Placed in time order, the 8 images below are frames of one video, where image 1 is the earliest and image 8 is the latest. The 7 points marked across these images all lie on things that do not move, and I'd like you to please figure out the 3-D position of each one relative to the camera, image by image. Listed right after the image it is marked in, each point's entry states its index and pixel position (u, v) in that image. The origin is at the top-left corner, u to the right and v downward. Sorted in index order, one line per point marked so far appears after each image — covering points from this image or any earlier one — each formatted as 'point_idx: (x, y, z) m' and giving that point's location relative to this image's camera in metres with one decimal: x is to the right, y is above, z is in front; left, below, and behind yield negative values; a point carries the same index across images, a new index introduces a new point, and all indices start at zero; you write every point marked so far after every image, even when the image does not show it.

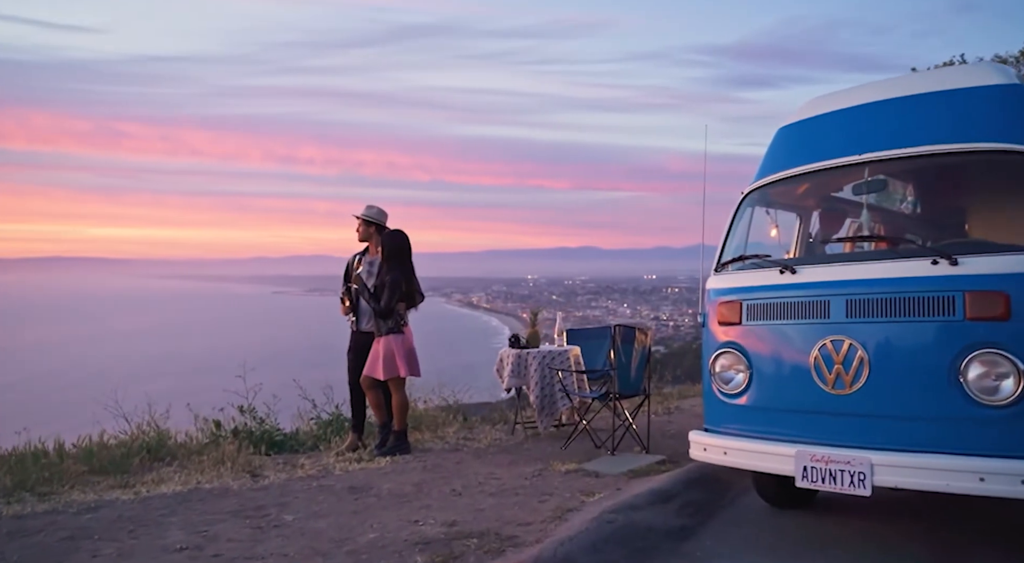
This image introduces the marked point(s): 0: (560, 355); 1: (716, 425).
0: (+0.5, -0.7, +8.0) m
1: (+1.2, -0.9, +5.0) m
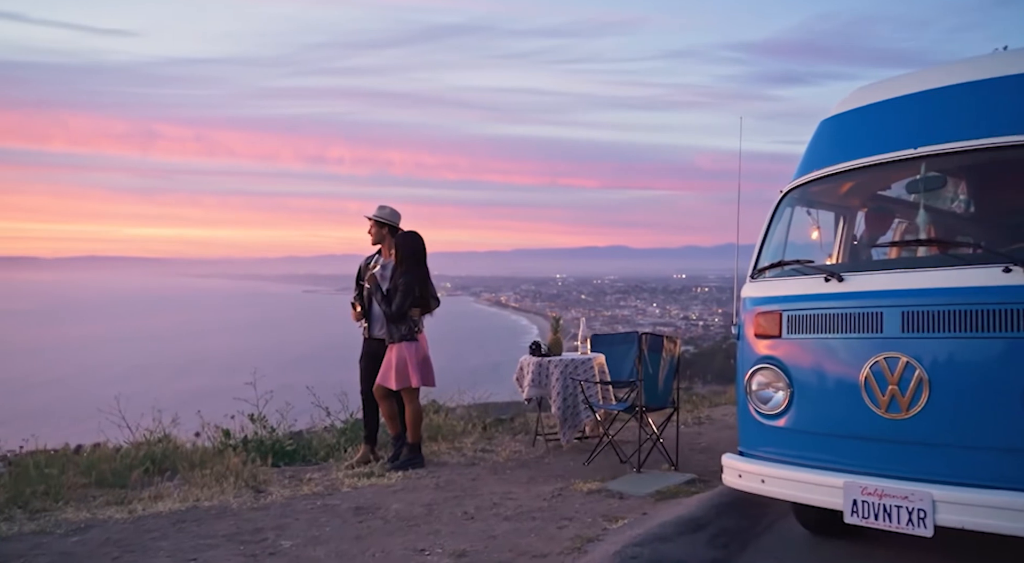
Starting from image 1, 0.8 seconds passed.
0: (+0.7, -0.8, +7.5) m
1: (+1.3, -0.9, +4.5) m
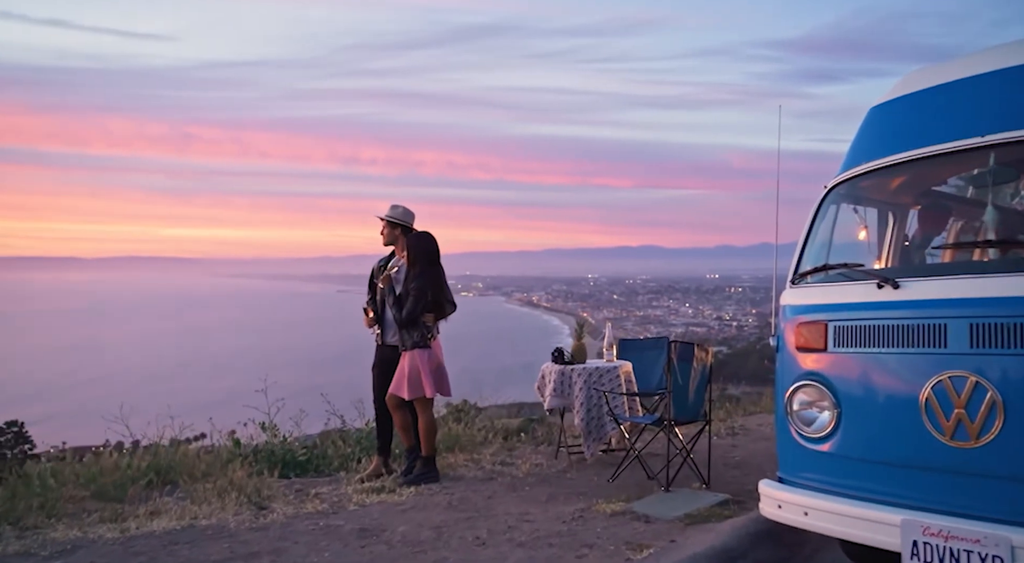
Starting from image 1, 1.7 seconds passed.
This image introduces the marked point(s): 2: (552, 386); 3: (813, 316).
0: (+0.8, -0.8, +7.1) m
1: (+1.4, -0.9, +4.0) m
2: (+0.4, -0.9, +7.2) m
3: (+1.4, -0.2, +3.9) m
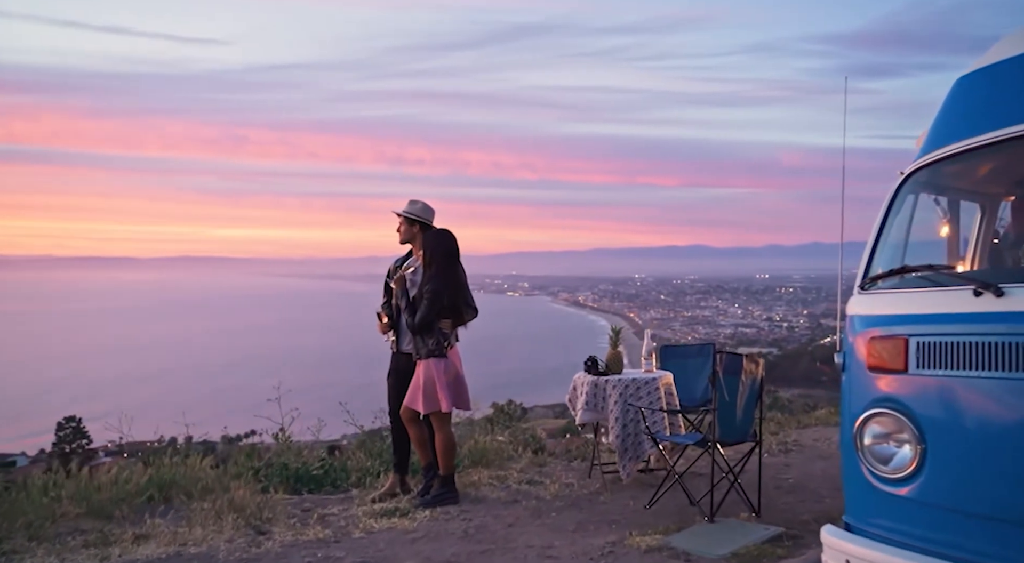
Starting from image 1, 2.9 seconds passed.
0: (+1.1, -0.8, +6.4) m
1: (+1.4, -1.0, +3.3) m
2: (+0.6, -0.9, +6.5) m
3: (+1.5, -0.2, +3.2) m
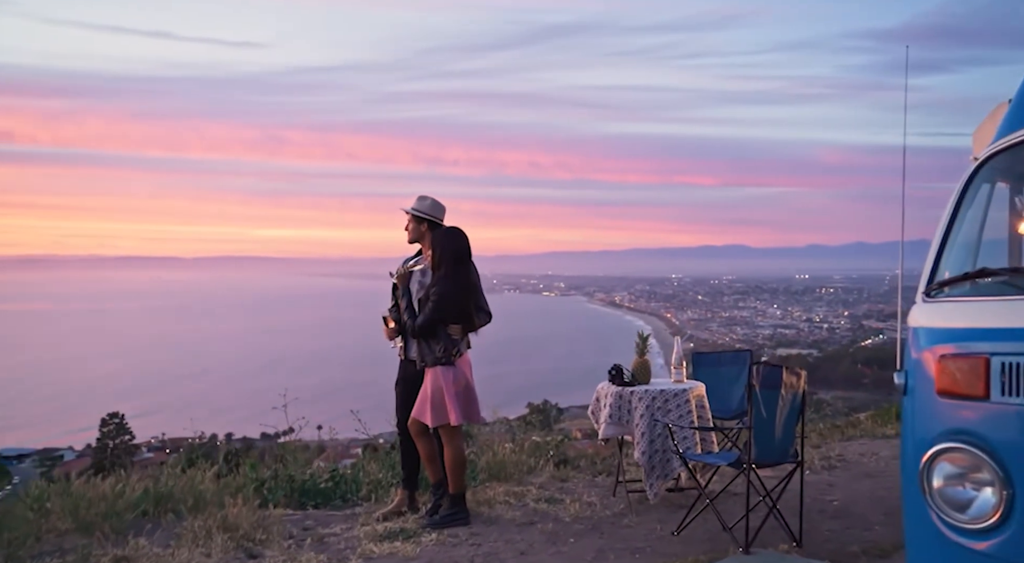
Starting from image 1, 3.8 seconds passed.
0: (+1.2, -0.8, +5.9) m
1: (+1.4, -1.0, +2.8) m
2: (+0.7, -0.9, +6.0) m
3: (+1.5, -0.2, +2.7) m
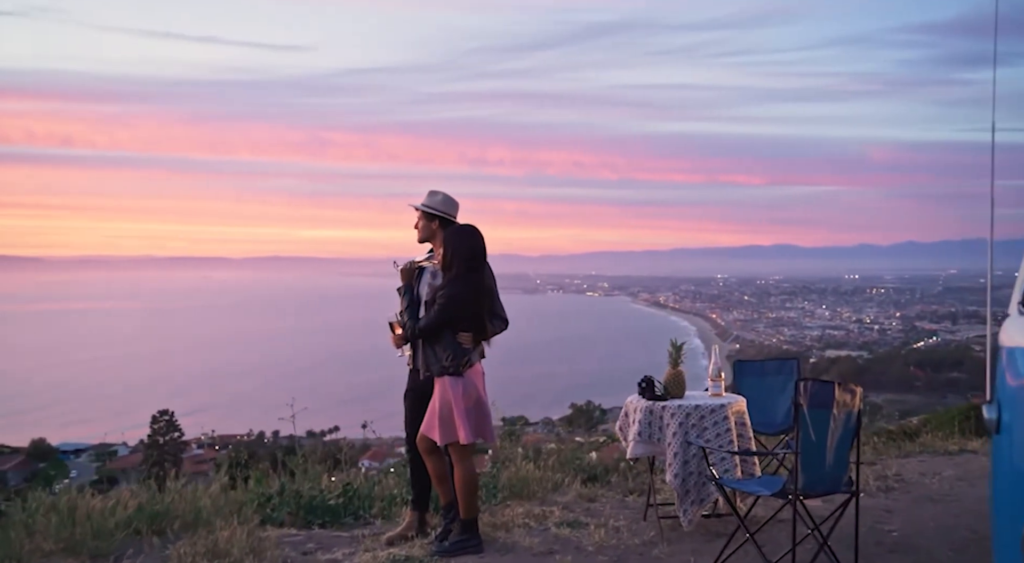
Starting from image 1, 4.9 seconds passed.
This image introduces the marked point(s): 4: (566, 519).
0: (+1.3, -0.8, +5.3) m
1: (+1.3, -1.0, +2.1) m
2: (+0.8, -1.0, +5.4) m
3: (+1.4, -0.2, +2.0) m
4: (+0.4, -1.7, +5.8) m
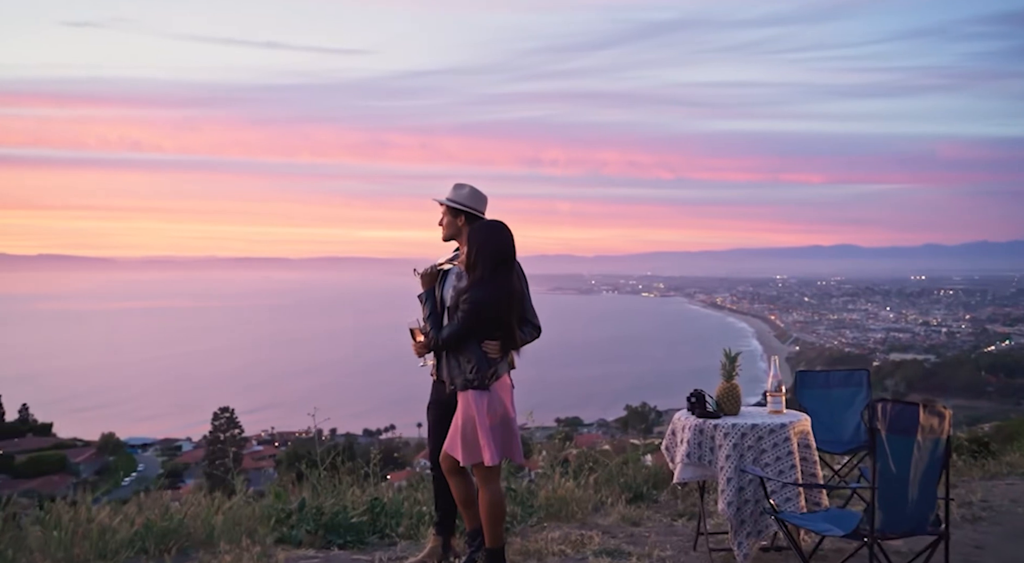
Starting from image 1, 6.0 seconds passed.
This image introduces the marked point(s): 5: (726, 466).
0: (+1.5, -0.9, +4.6) m
1: (+1.3, -1.0, +1.5) m
2: (+1.0, -1.0, +4.8) m
3: (+1.4, -0.2, +1.4) m
4: (+0.6, -1.7, +5.3) m
5: (+1.2, -1.0, +4.6) m
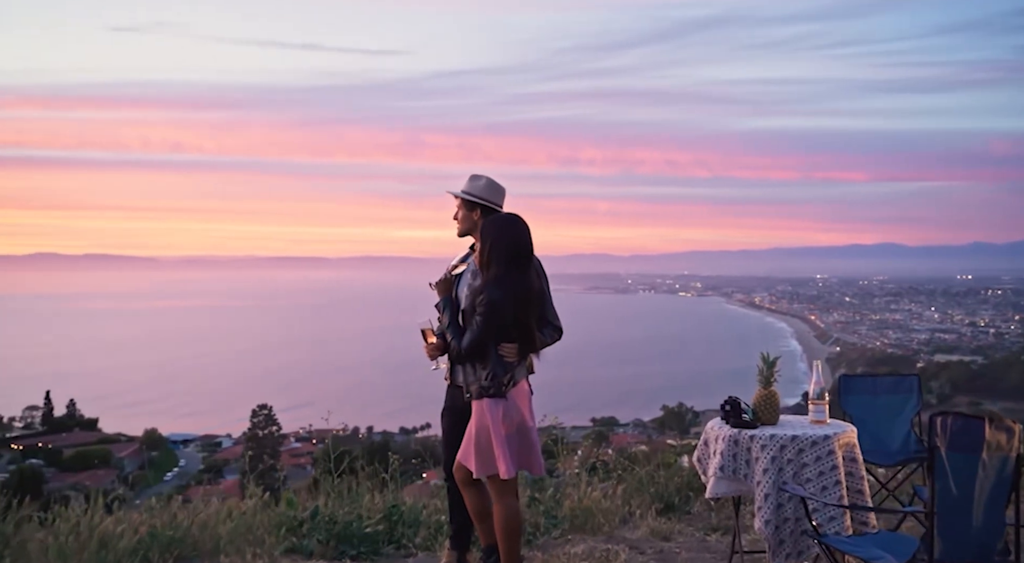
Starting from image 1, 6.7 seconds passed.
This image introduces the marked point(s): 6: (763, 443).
0: (+1.6, -0.8, +4.2) m
1: (+1.3, -1.0, +1.1) m
2: (+1.1, -1.0, +4.4) m
3: (+1.3, -0.2, +1.0) m
4: (+0.7, -1.7, +4.9) m
5: (+1.3, -1.0, +4.2) m
6: (+1.3, -0.8, +4.3) m
